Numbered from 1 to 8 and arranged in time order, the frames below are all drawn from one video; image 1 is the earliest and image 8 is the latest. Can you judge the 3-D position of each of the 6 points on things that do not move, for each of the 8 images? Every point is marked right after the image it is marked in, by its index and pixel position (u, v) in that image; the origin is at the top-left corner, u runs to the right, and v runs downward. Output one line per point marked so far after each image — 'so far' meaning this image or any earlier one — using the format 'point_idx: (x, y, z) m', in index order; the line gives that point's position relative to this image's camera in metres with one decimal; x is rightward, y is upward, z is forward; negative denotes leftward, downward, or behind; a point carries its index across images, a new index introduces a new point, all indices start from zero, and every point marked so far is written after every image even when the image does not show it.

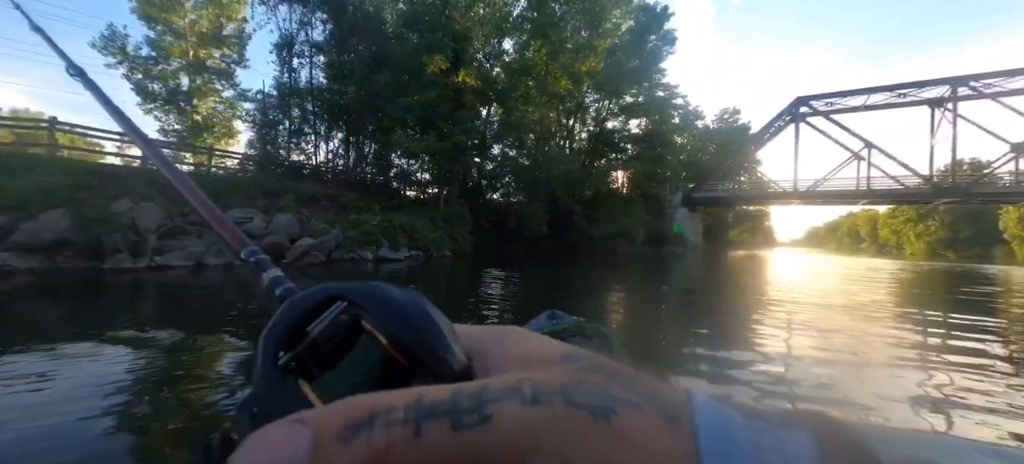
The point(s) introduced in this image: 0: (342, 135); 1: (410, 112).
0: (-7.1, +4.0, +15.9) m
1: (-3.7, +4.4, +13.9) m
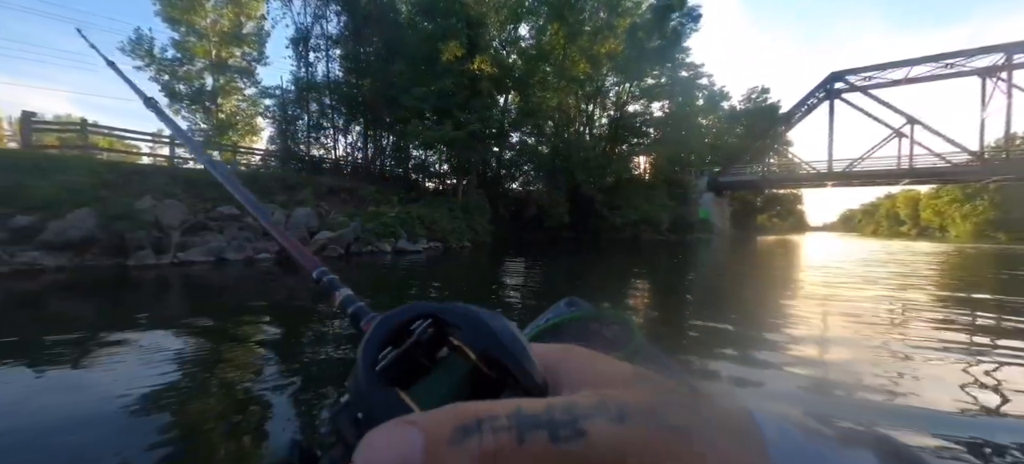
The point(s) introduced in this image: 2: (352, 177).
0: (-6.4, +4.3, +15.9) m
1: (-3.1, +4.7, +13.7) m
2: (-6.3, +2.1, +15.1) m
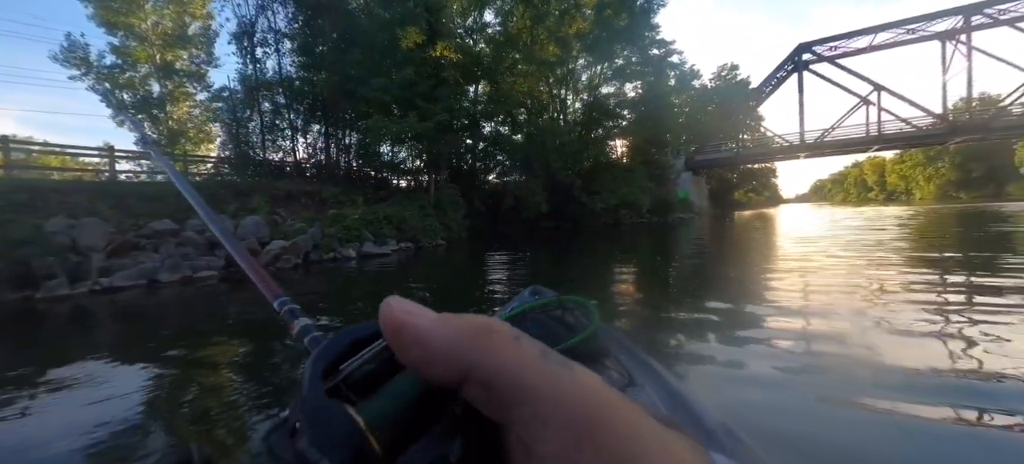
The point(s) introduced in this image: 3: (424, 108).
0: (-7.5, +4.1, +15.0) m
1: (-4.2, +4.7, +12.9) m
2: (-7.3, +1.9, +14.2) m
3: (-3.1, +4.3, +13.2) m
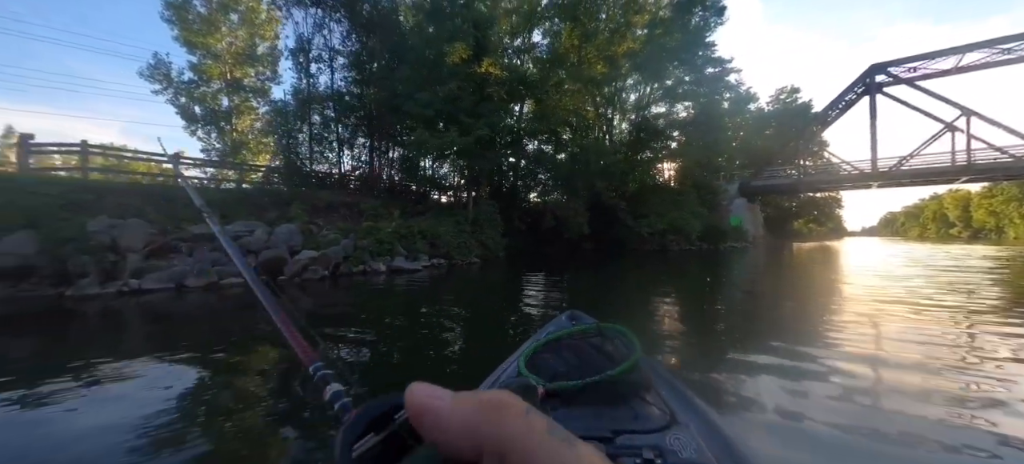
0: (-5.9, +3.6, +15.3) m
1: (-2.7, +4.2, +12.9) m
2: (-5.8, +1.5, +14.3) m
3: (-1.6, +3.7, +13.1) m
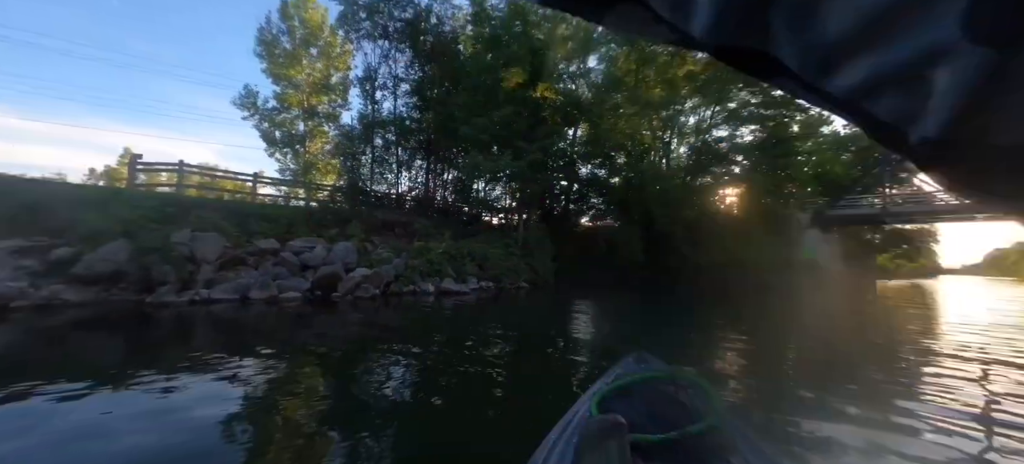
0: (-3.7, +2.9, +15.8) m
1: (-0.9, +3.4, +13.1) m
2: (-3.9, +0.8, +14.8) m
3: (+0.2, +2.9, +13.1) m
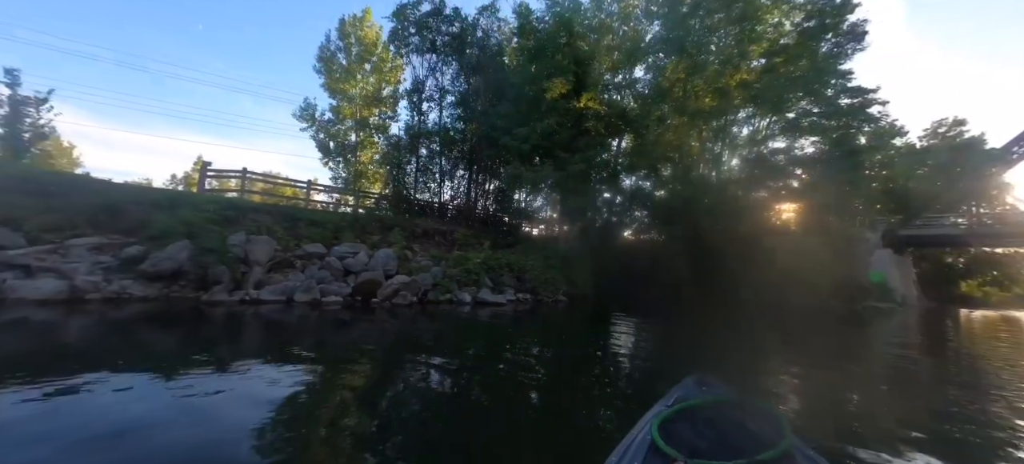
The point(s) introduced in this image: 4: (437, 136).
0: (-2.0, +2.5, +16.0) m
1: (+0.5, +3.1, +13.0) m
2: (-2.3, +0.4, +14.9) m
3: (+1.6, +2.5, +12.9) m
4: (-3.0, +3.8, +15.3) m
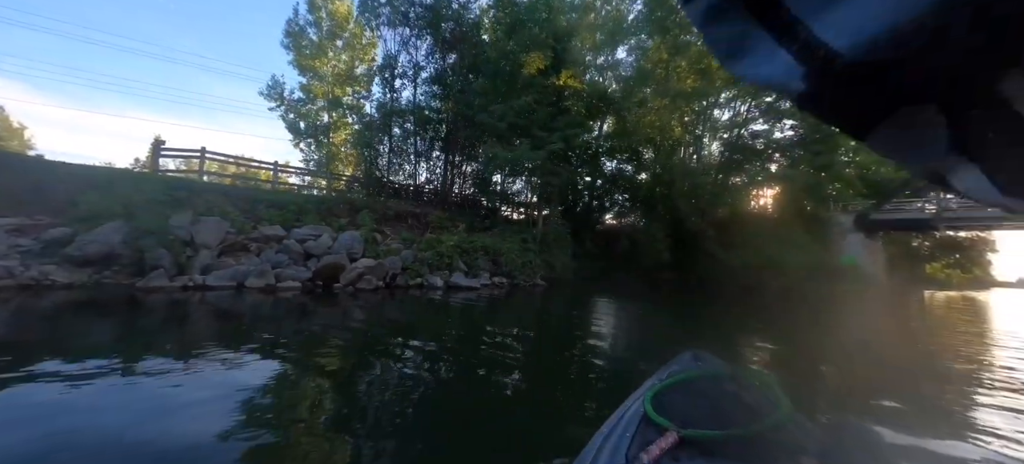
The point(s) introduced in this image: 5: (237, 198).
0: (-2.9, +3.1, +15.5) m
1: (-0.2, +3.6, +12.5) m
2: (-3.2, +1.0, +14.4) m
3: (+0.9, +3.1, +12.5) m
4: (-3.8, +4.5, +14.6) m
5: (-6.7, +0.8, +9.3) m
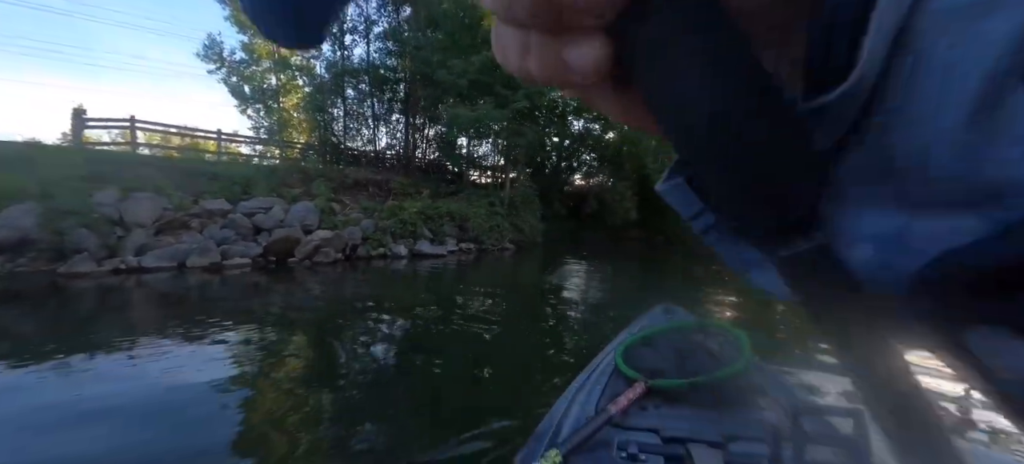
0: (-4.3, +4.4, +14.7) m
1: (-1.4, +4.8, +11.9) m
2: (-4.4, +2.2, +13.8) m
3: (-0.3, +4.3, +12.0) m
4: (-5.2, +5.6, +13.7) m
5: (-7.5, +1.4, +8.5) m
